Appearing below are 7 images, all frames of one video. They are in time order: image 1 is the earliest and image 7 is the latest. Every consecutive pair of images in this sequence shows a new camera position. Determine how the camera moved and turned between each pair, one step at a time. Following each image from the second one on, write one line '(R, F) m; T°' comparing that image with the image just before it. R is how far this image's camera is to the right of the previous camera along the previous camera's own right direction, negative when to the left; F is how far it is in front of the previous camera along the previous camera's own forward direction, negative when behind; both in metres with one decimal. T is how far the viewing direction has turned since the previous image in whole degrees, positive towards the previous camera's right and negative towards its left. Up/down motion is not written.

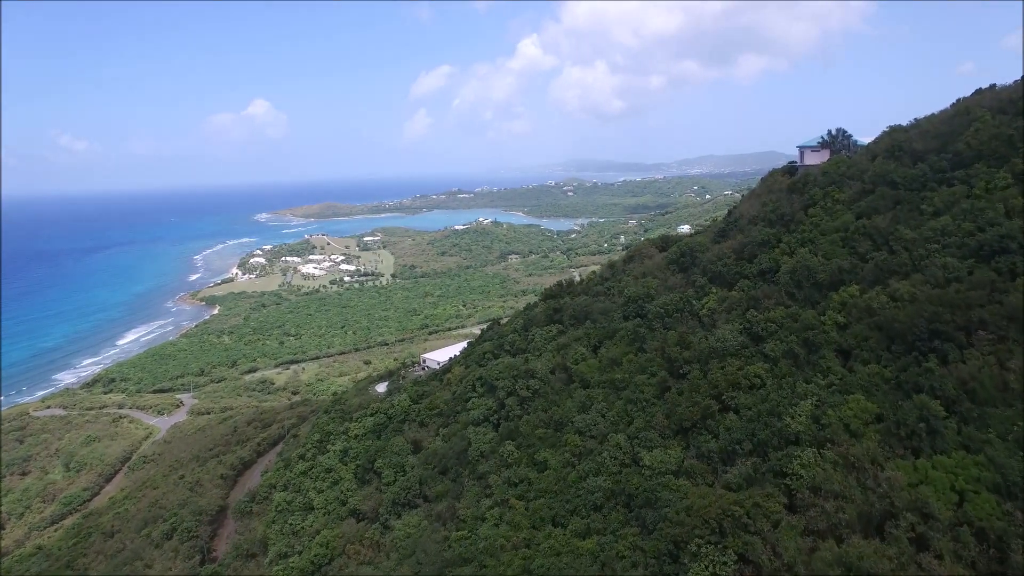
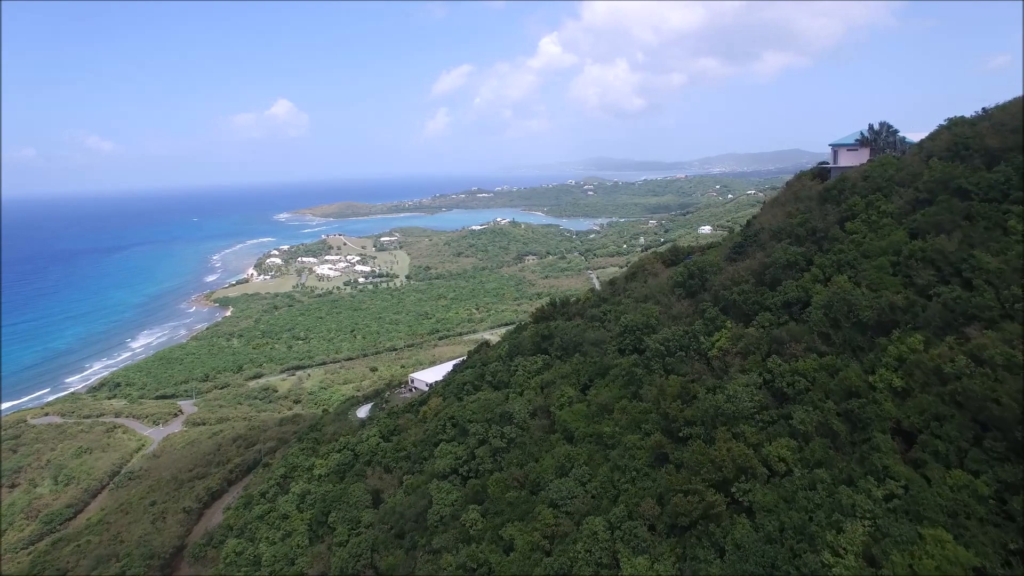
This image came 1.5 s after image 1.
(+0.8, +2.3) m; -2°
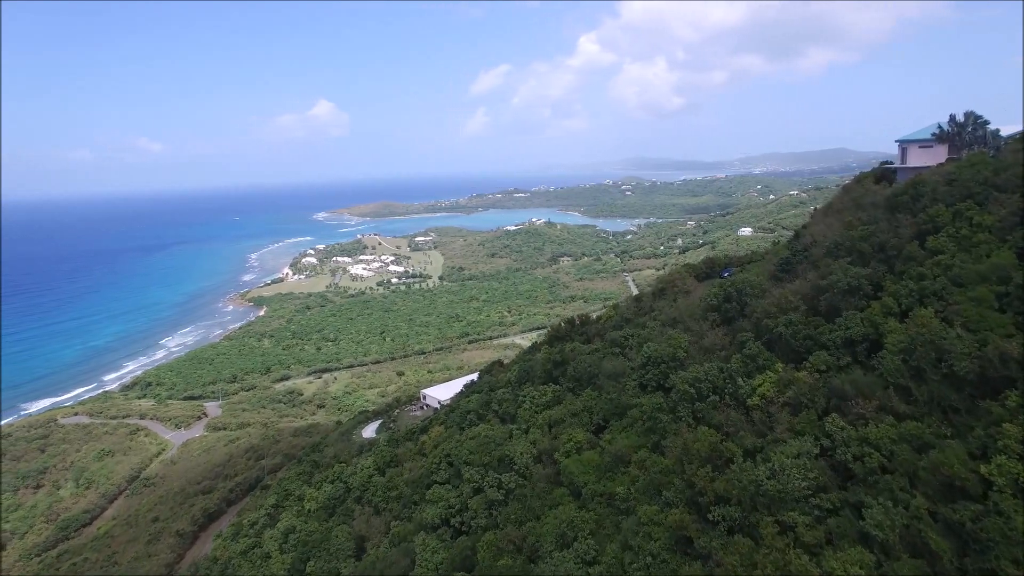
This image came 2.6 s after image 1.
(+0.5, +1.8) m; -3°
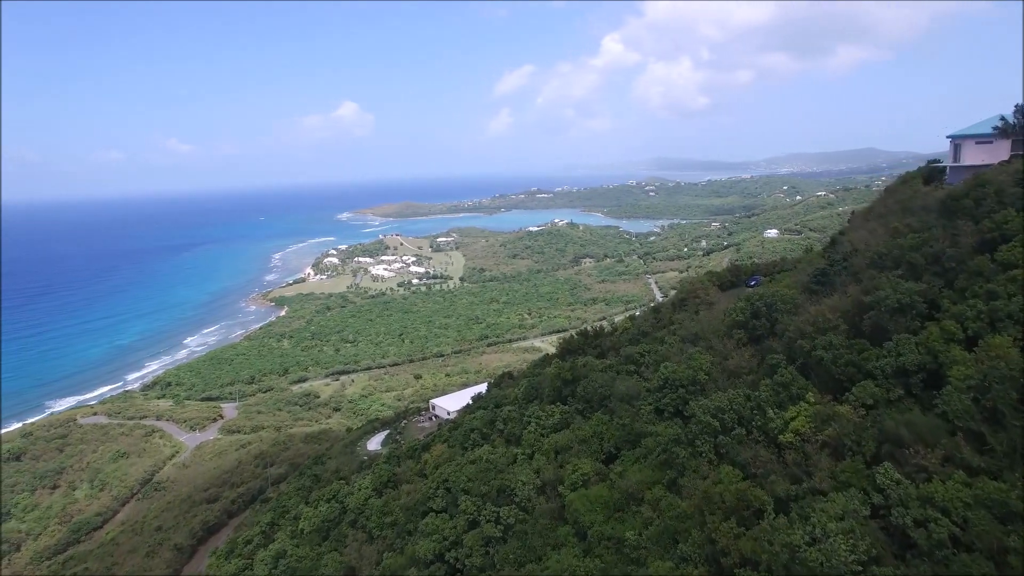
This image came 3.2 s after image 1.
(+0.3, +1.0) m; -2°
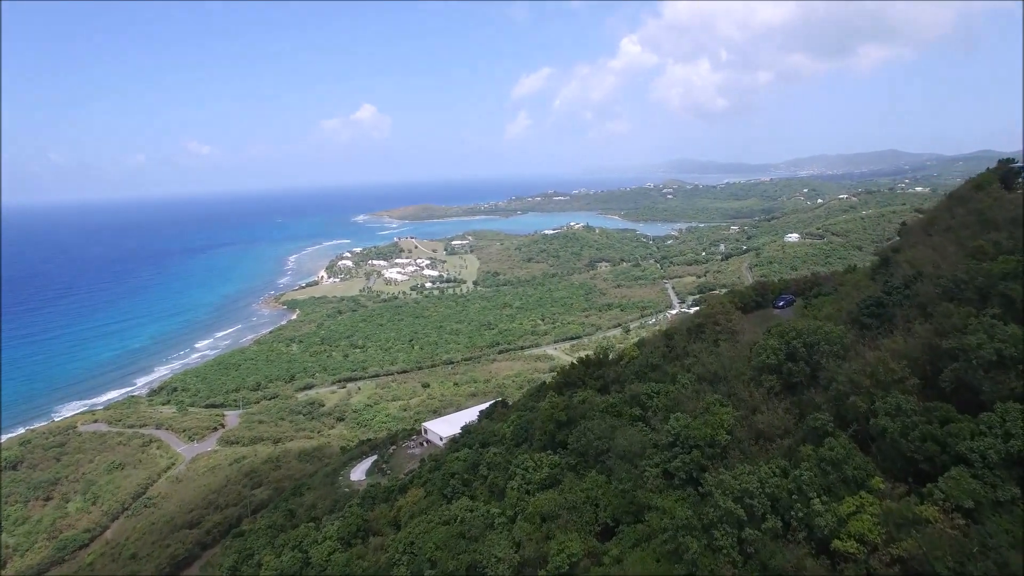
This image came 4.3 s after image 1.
(+0.5, +1.8) m; -1°
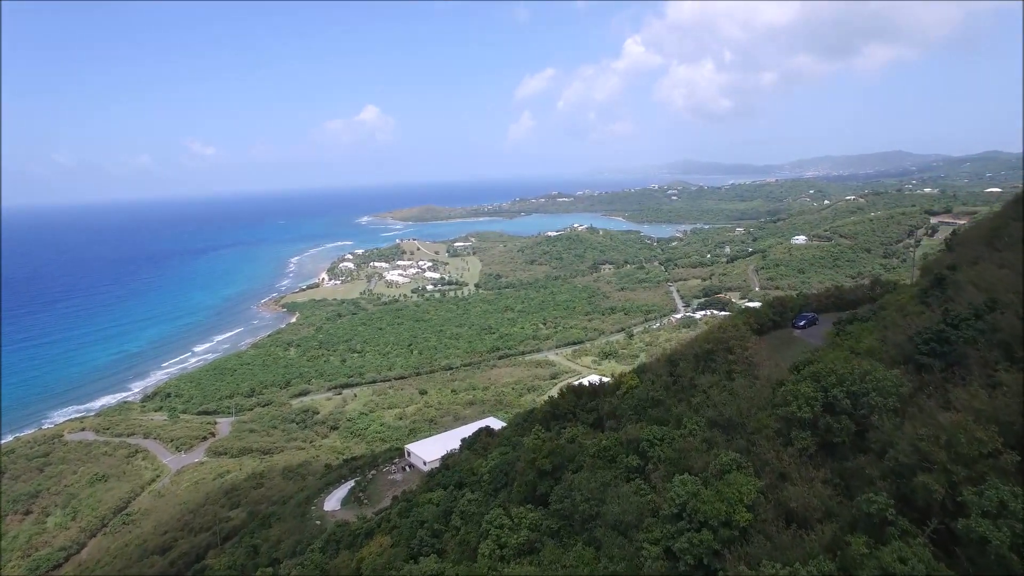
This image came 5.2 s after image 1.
(+0.4, +1.5) m; 0°
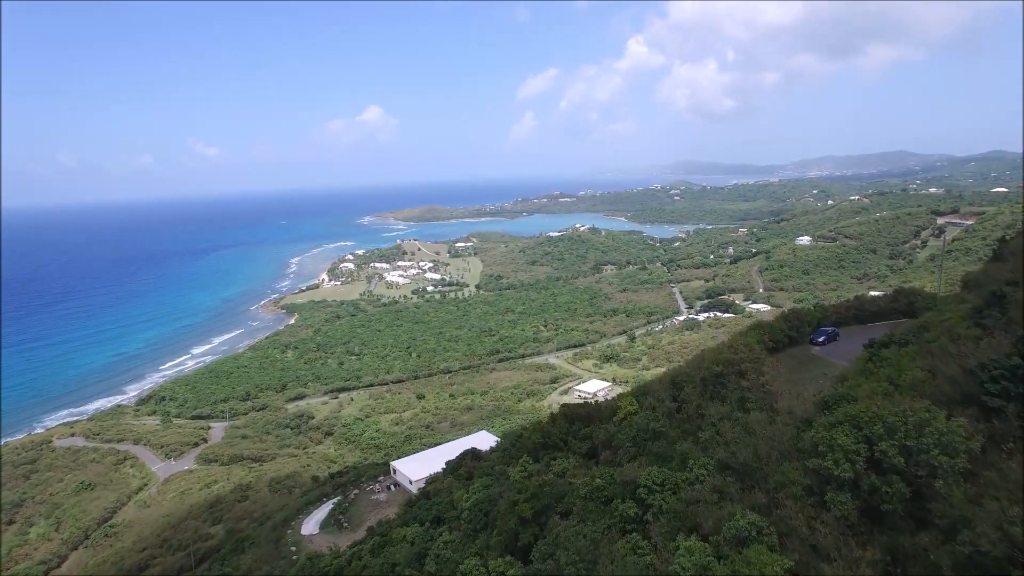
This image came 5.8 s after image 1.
(+0.2, +1.1) m; 0°
